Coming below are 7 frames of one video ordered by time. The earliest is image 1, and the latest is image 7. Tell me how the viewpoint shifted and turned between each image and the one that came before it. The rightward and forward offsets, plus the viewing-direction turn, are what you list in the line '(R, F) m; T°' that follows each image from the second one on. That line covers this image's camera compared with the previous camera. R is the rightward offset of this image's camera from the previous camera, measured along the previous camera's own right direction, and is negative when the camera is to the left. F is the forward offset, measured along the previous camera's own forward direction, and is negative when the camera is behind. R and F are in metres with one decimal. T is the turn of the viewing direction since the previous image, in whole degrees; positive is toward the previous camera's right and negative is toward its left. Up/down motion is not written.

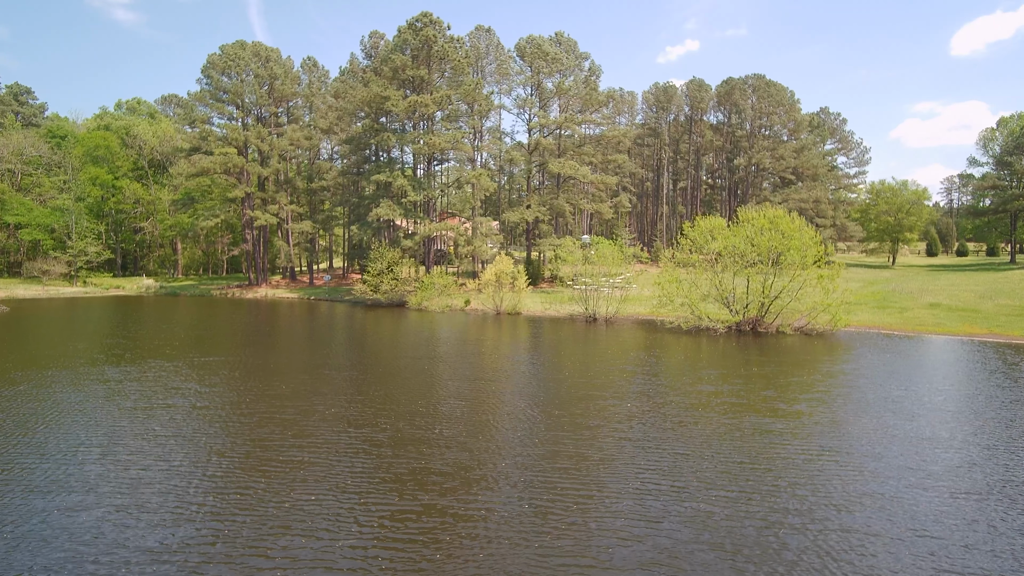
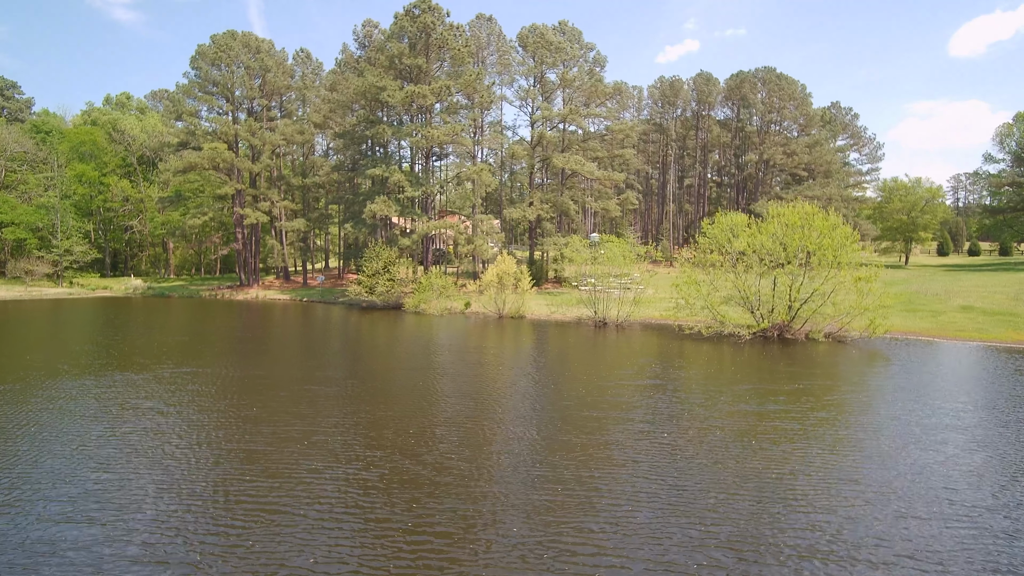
(-0.2, +2.1) m; 0°
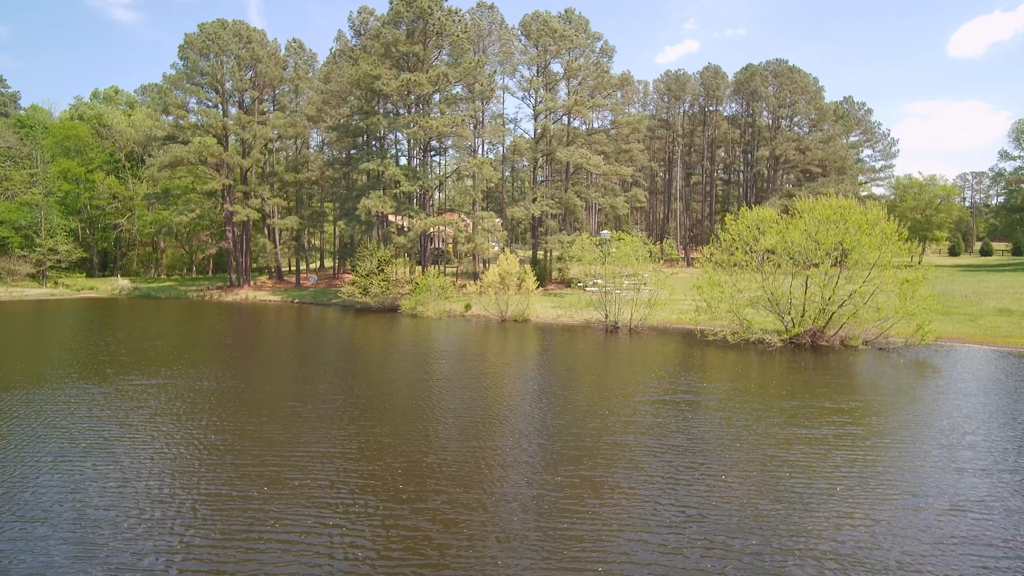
(-0.2, +2.2) m; 0°
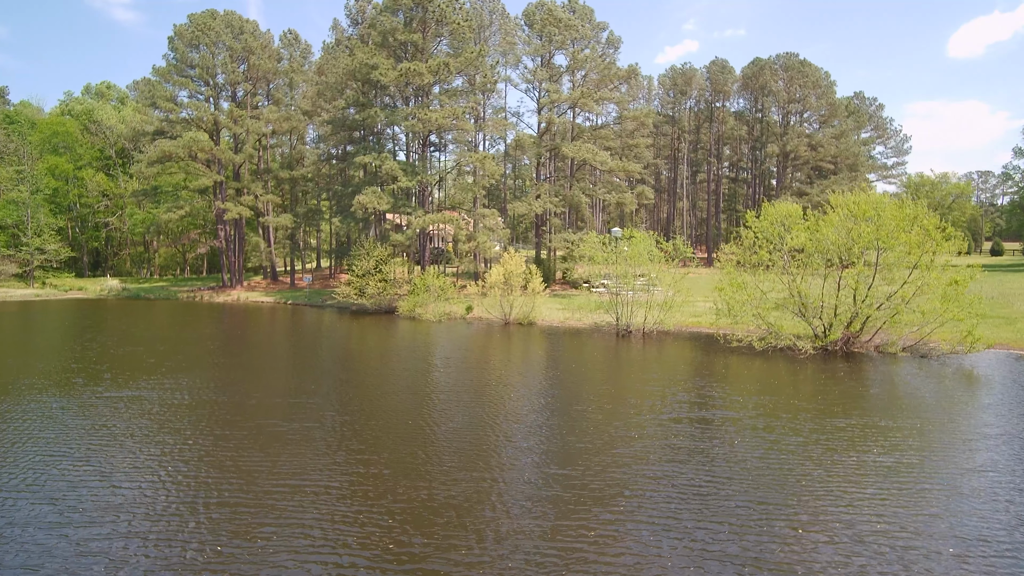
(-0.2, +1.7) m; 0°
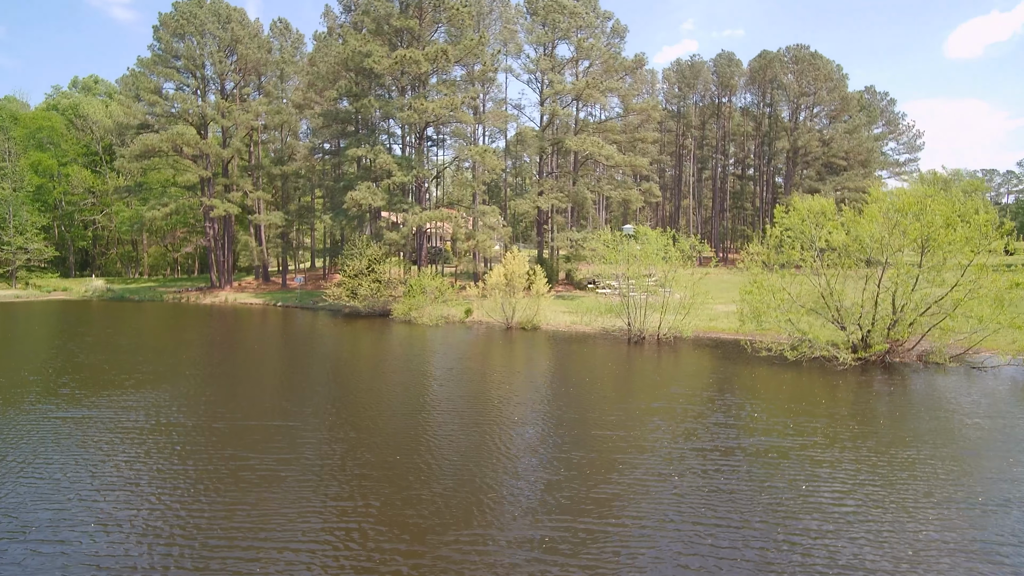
(-0.2, +1.9) m; 0°
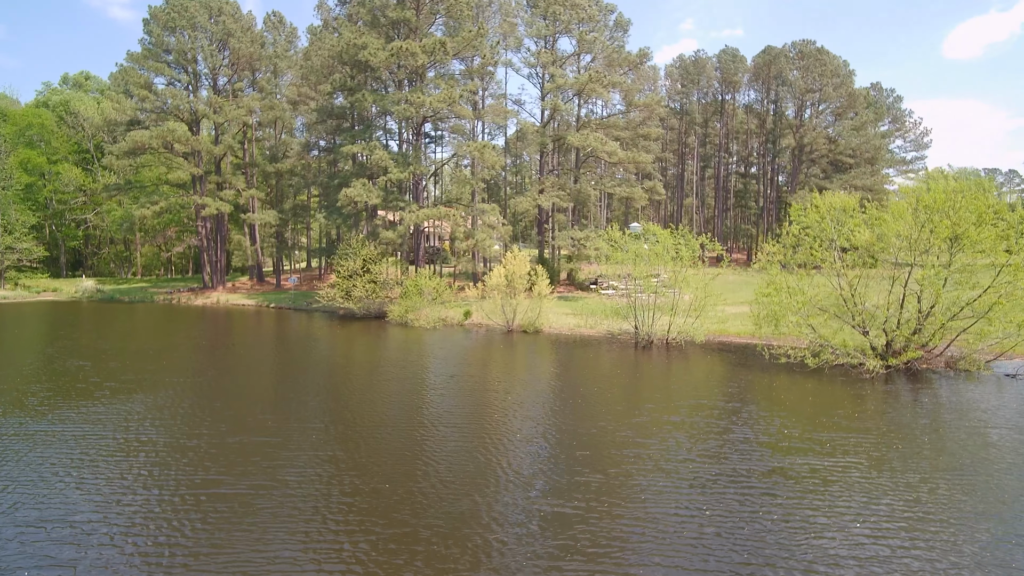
(-0.1, +1.1) m; 0°
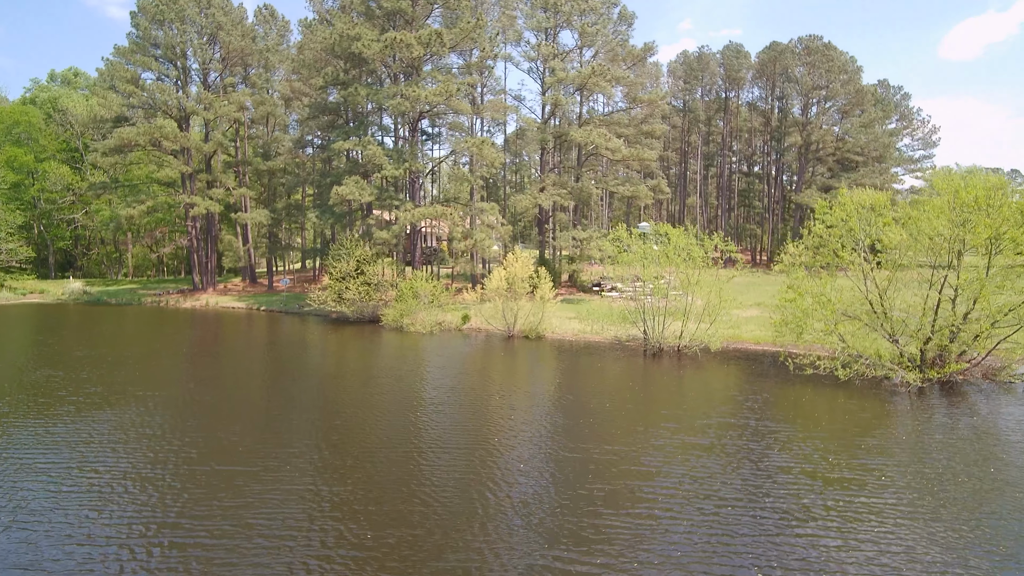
(-0.1, +1.3) m; 0°
